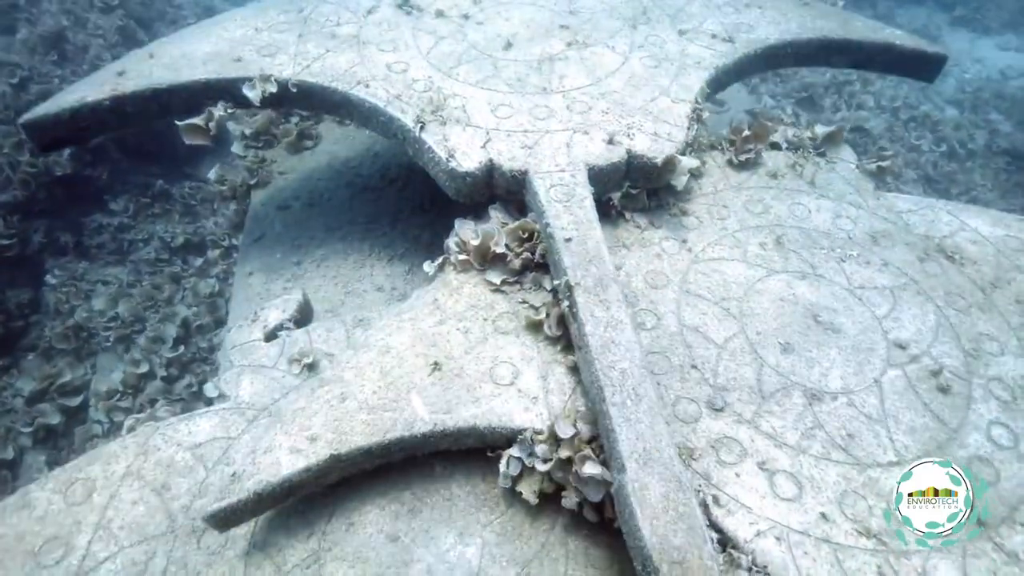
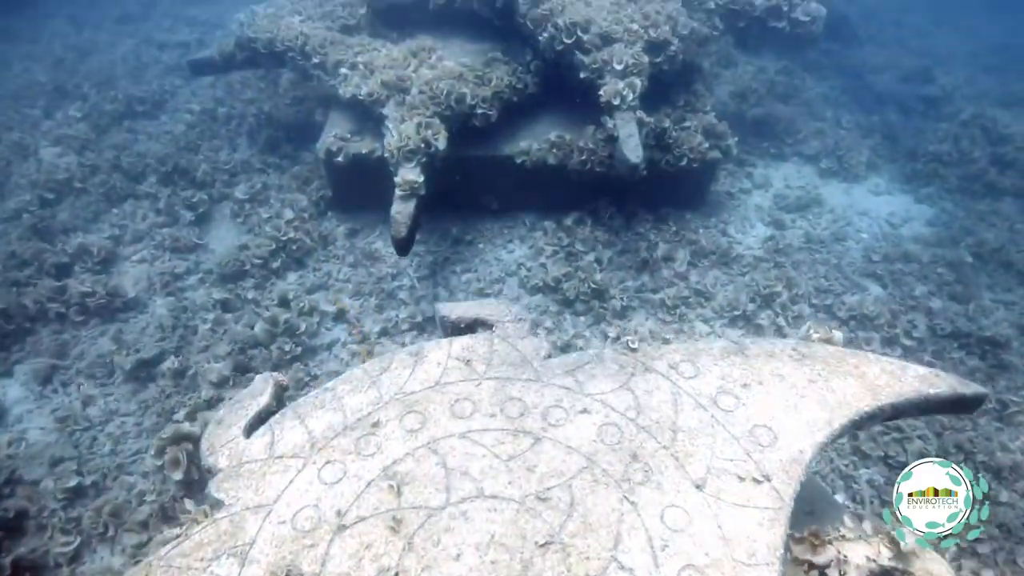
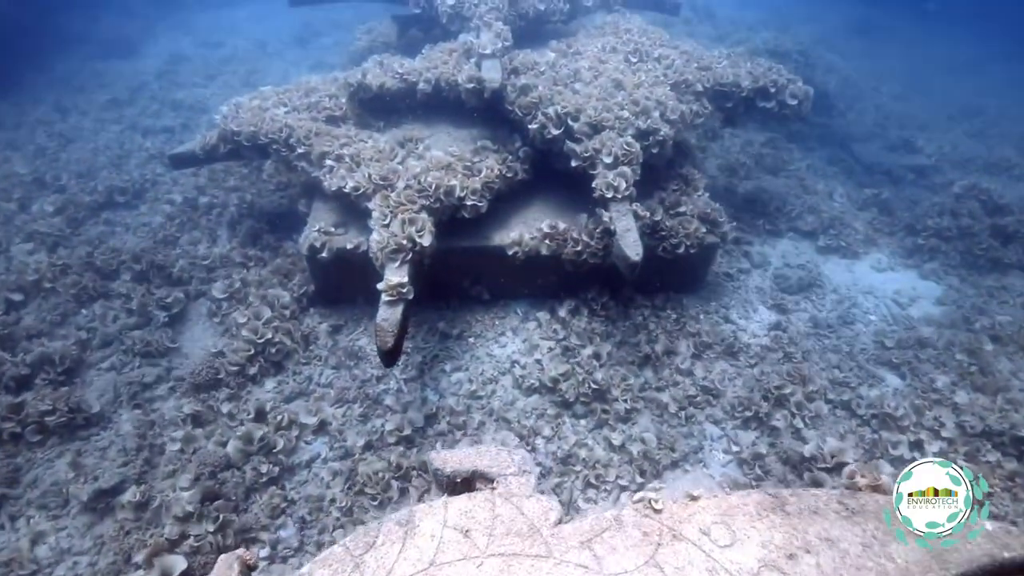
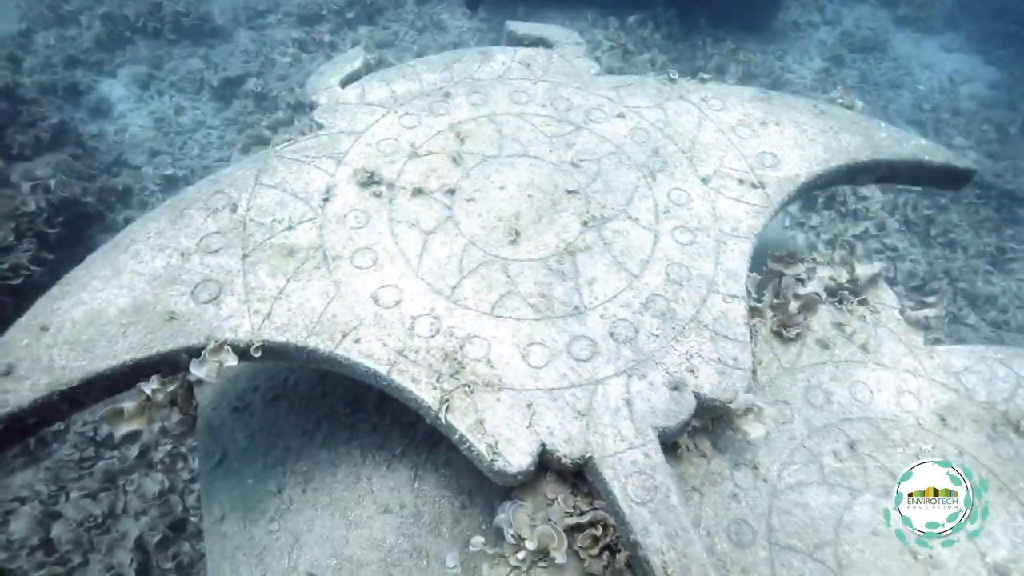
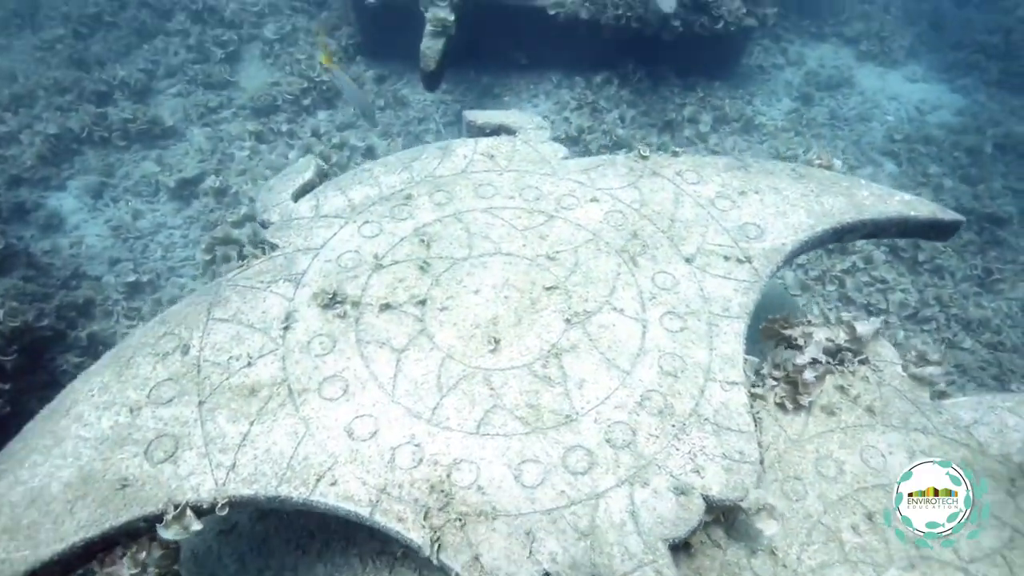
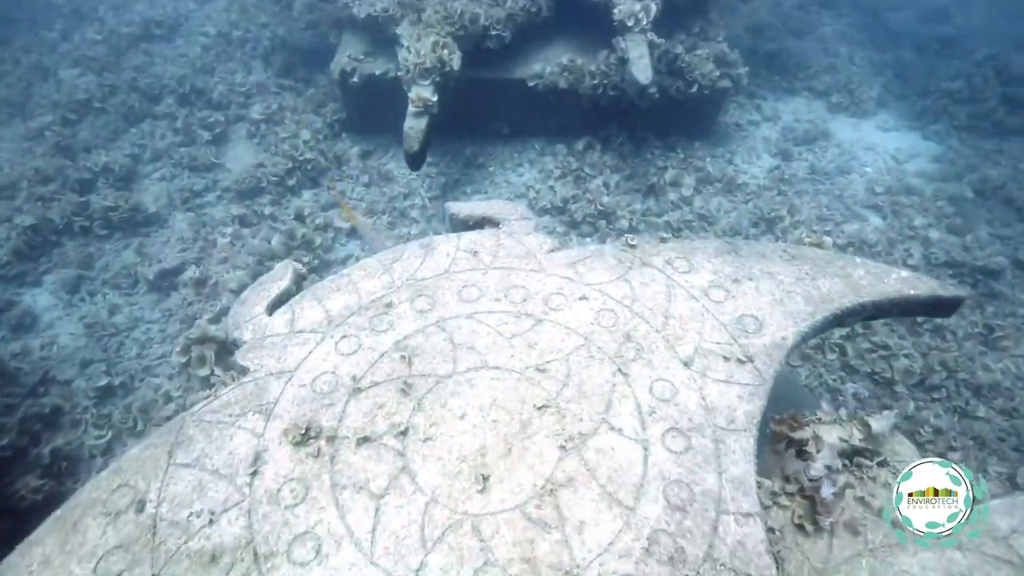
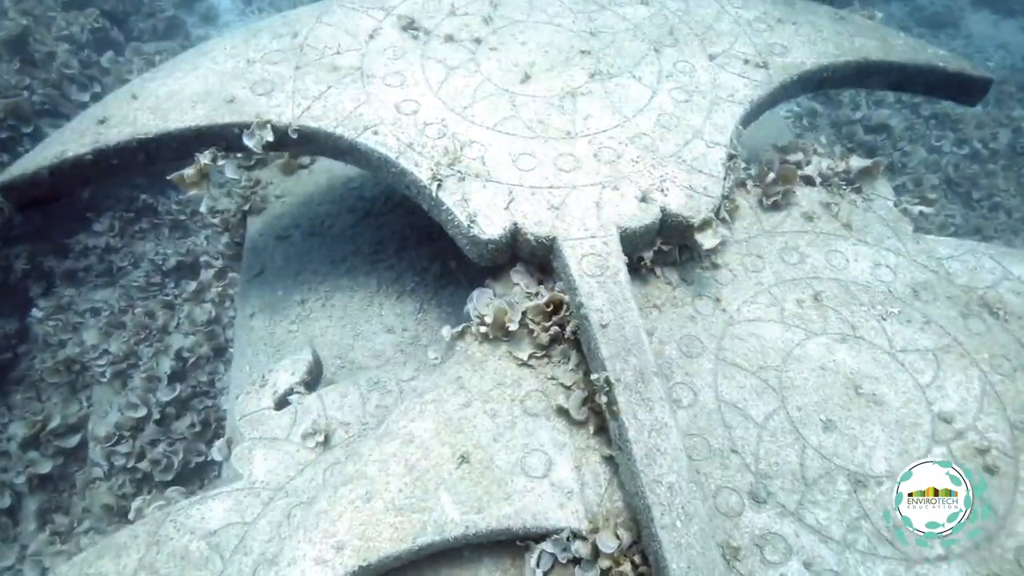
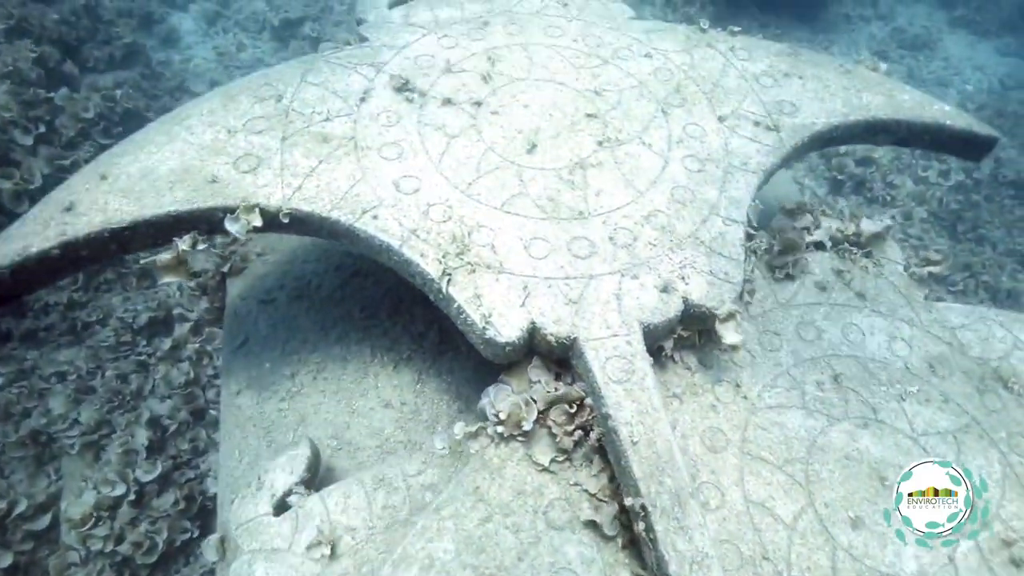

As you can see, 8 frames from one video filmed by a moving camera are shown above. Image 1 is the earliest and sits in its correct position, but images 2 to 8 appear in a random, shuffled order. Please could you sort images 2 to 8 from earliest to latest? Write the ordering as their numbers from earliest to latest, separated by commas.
7, 8, 4, 5, 6, 2, 3
